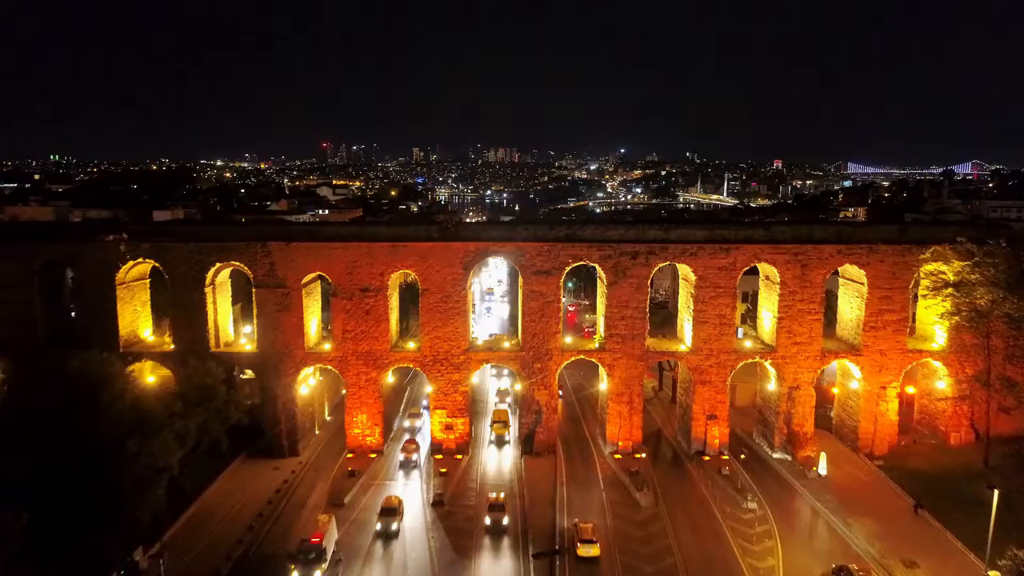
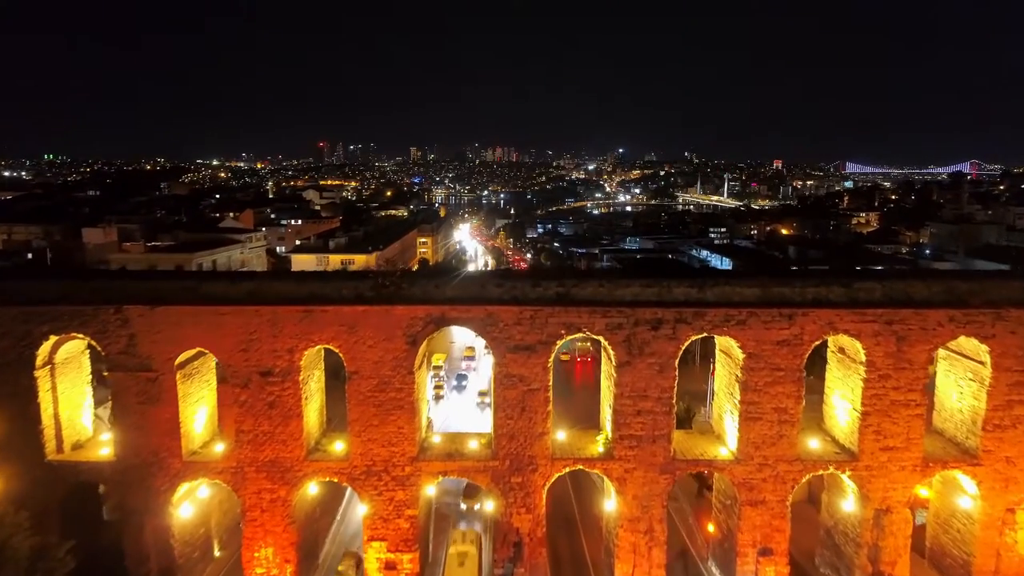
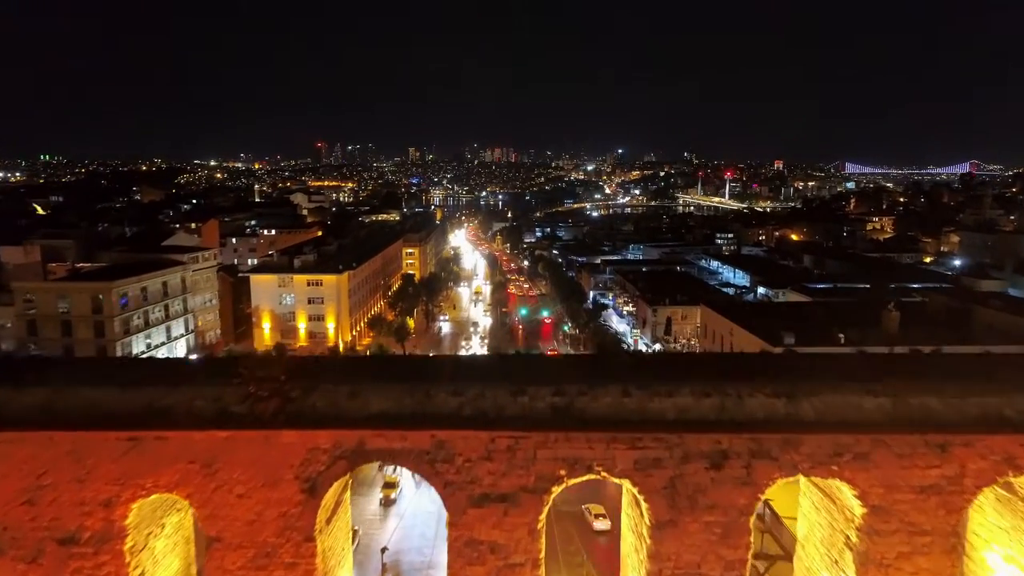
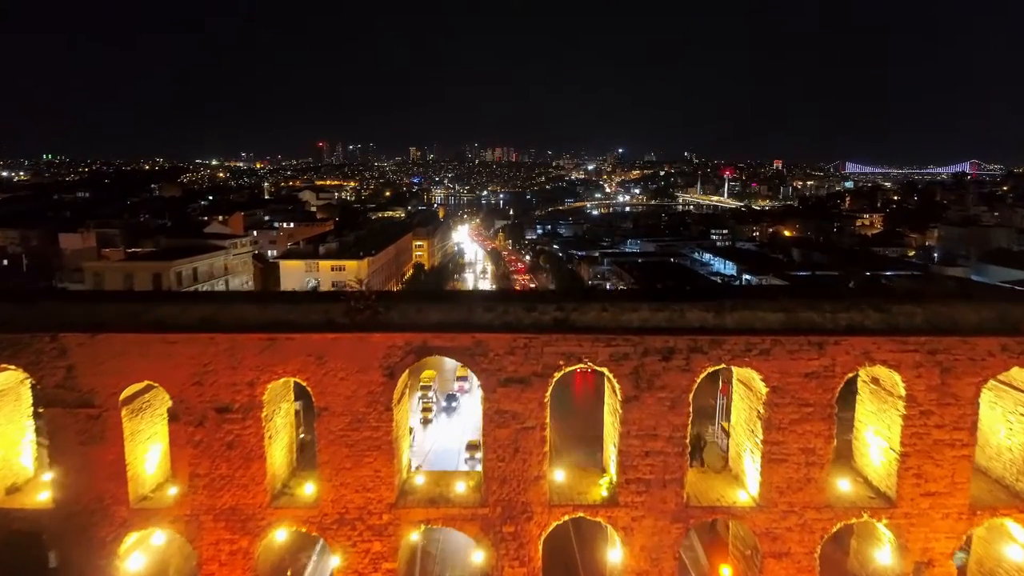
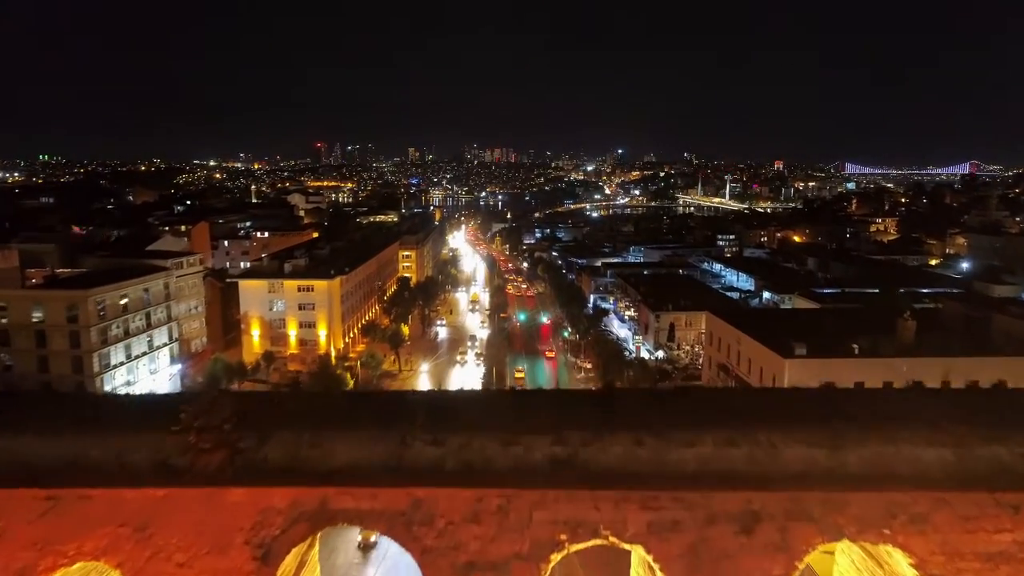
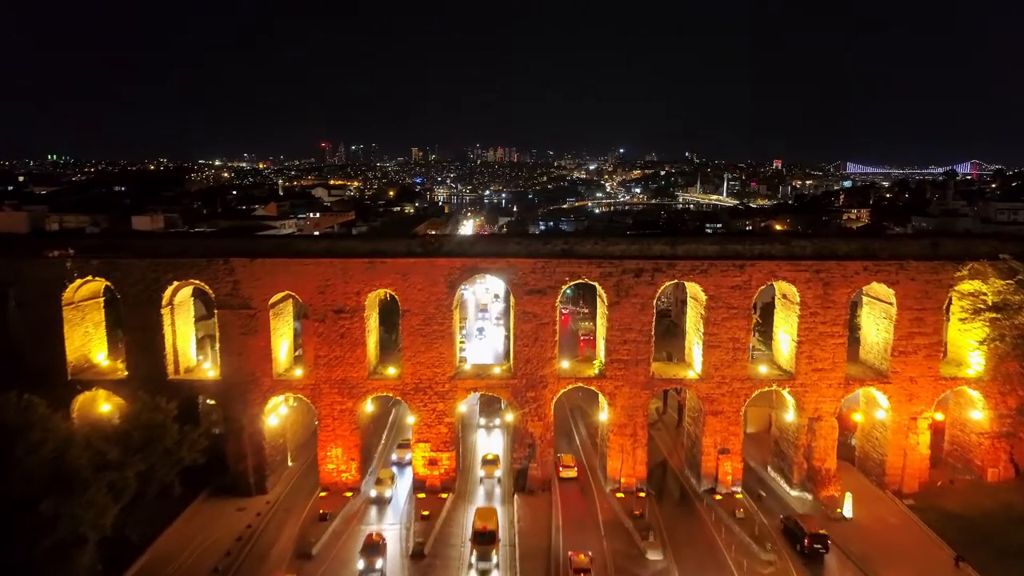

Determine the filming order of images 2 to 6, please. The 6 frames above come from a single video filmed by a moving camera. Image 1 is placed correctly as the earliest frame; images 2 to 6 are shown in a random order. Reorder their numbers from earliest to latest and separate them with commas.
6, 2, 4, 3, 5
